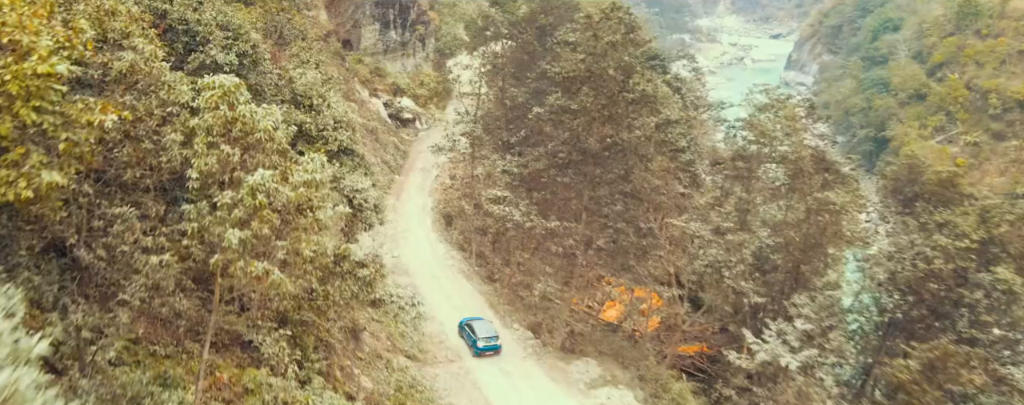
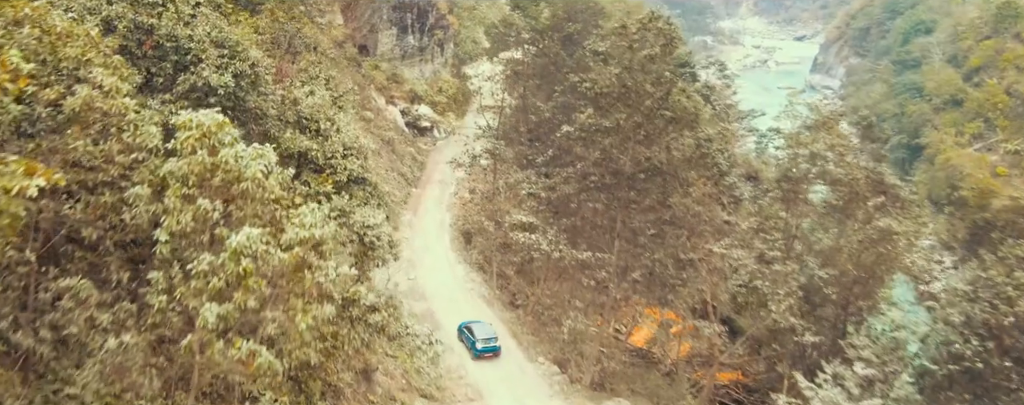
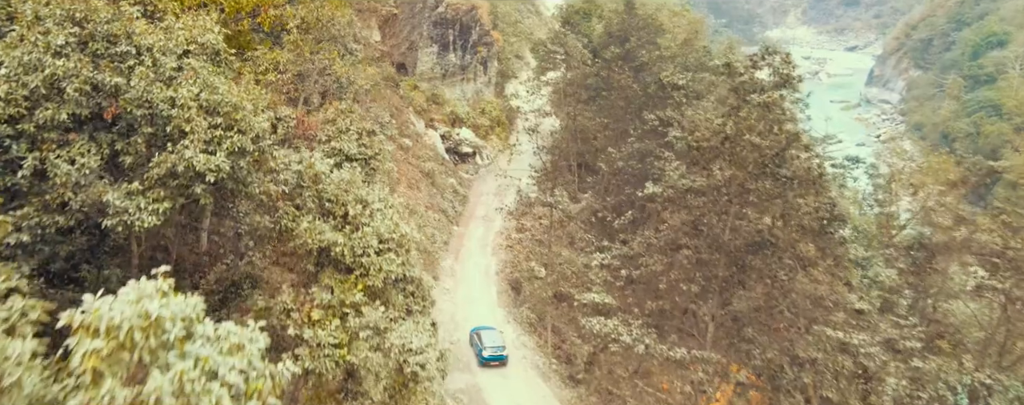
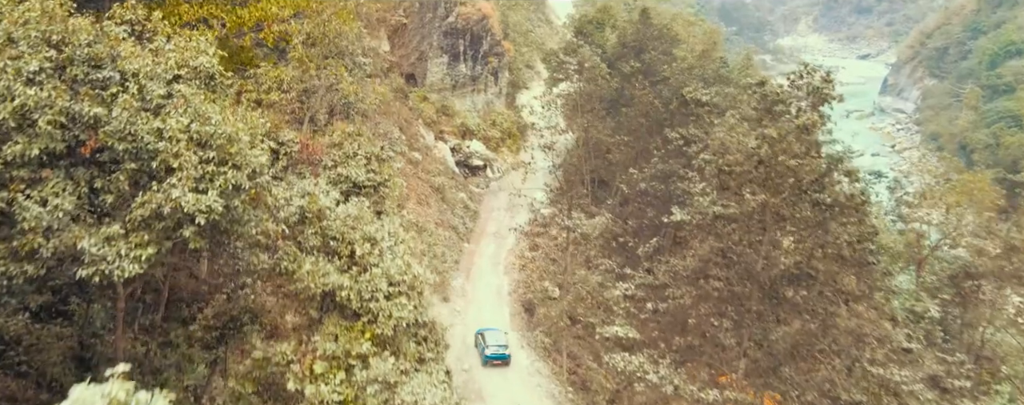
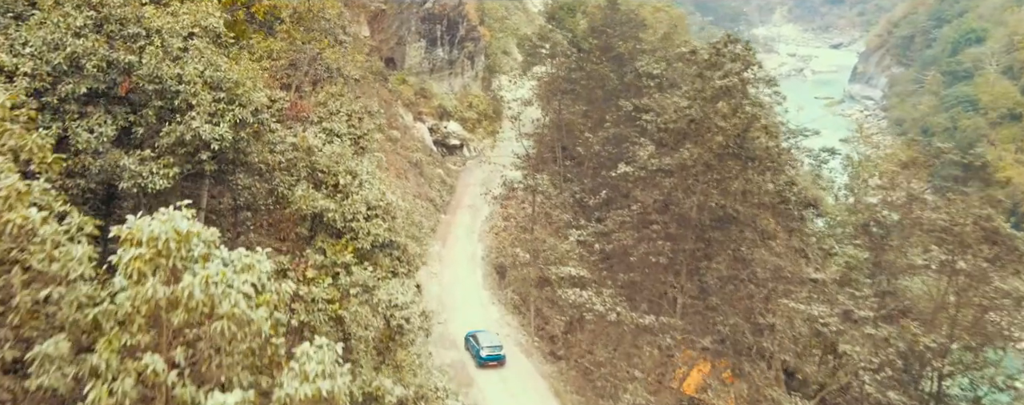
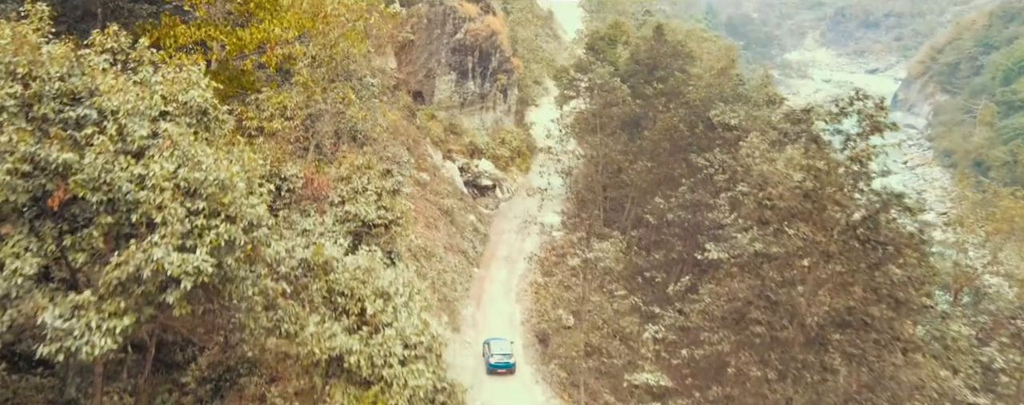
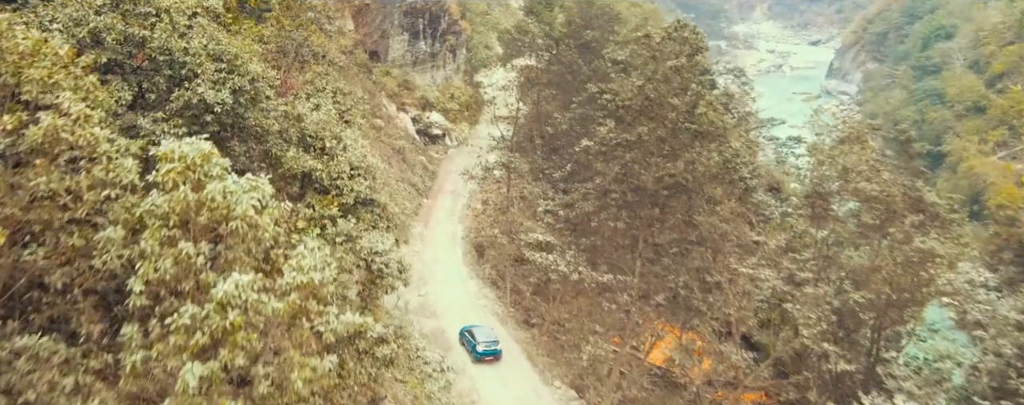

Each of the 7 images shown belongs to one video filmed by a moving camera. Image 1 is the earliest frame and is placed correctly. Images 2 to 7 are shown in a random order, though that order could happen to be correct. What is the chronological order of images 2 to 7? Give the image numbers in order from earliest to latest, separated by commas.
2, 7, 5, 3, 4, 6
